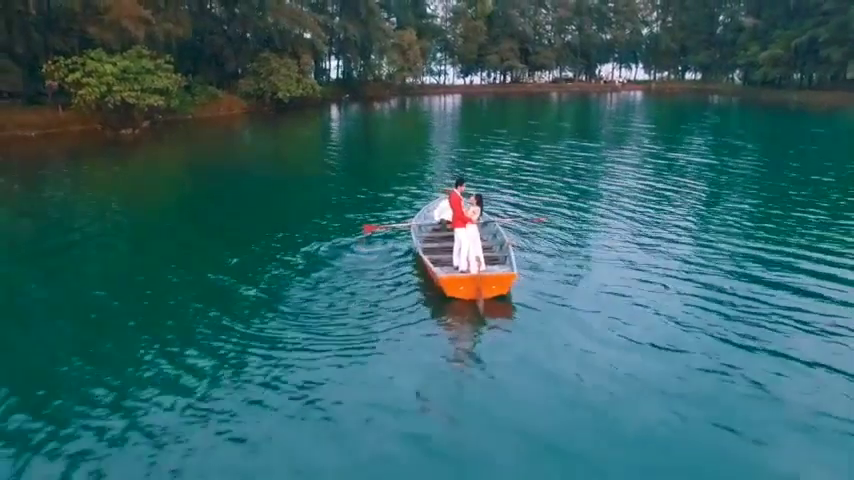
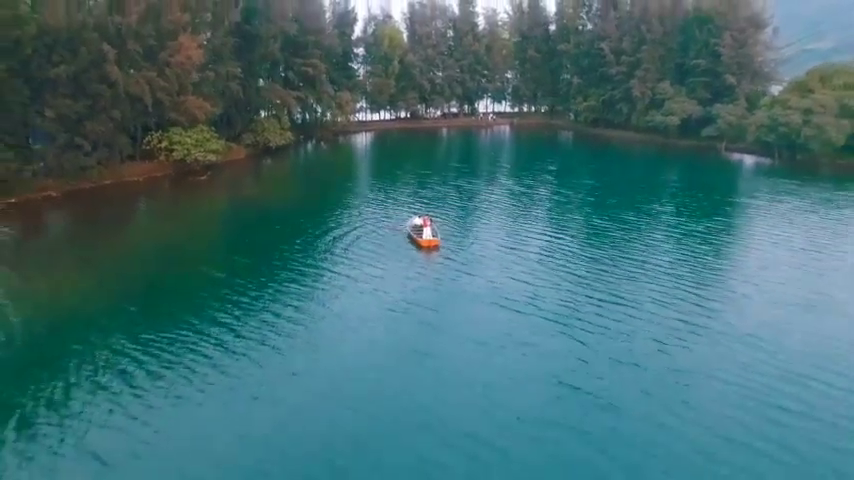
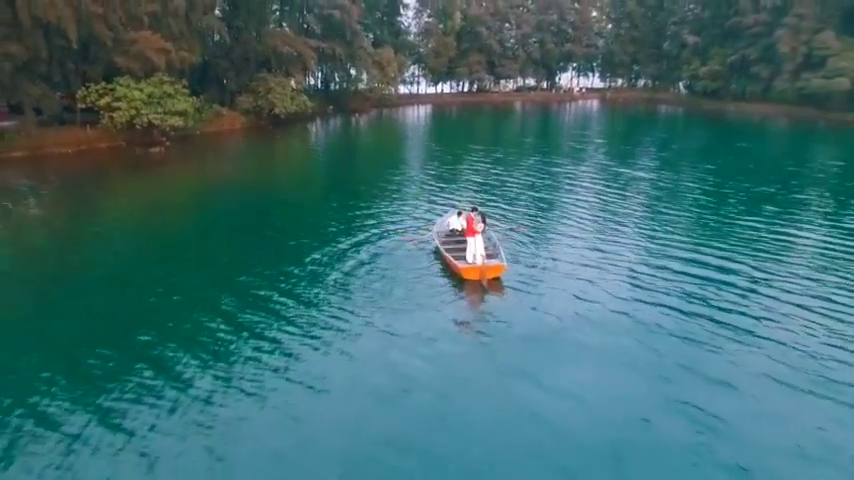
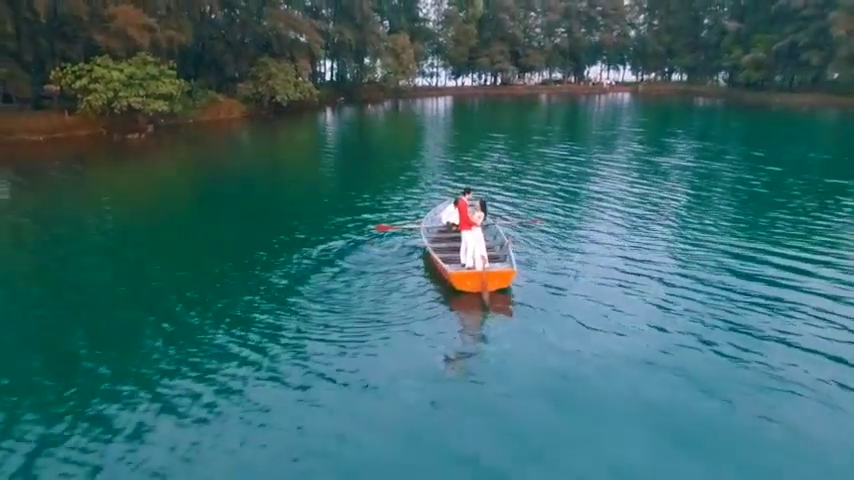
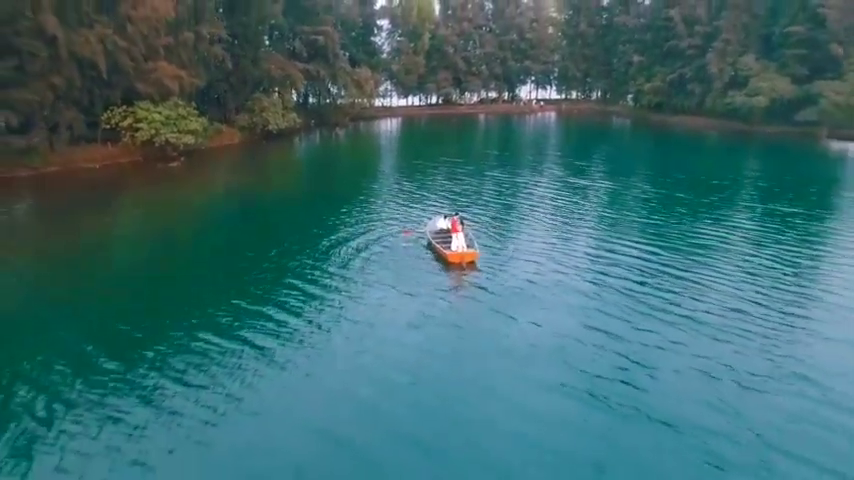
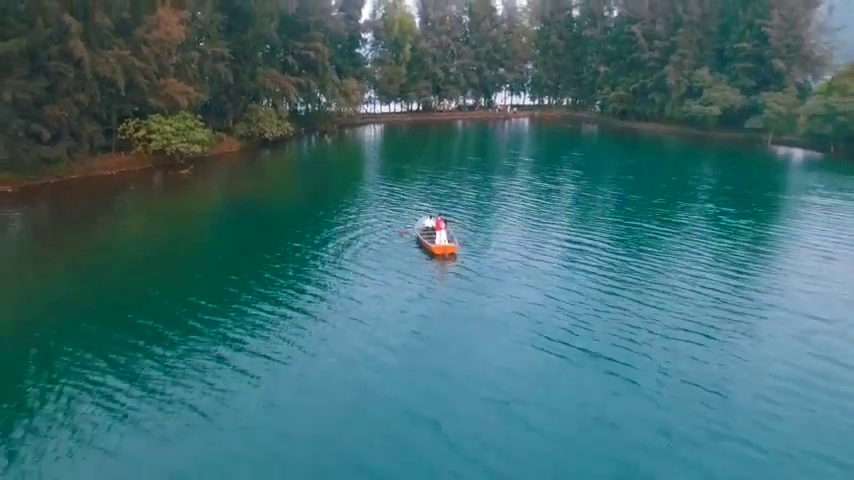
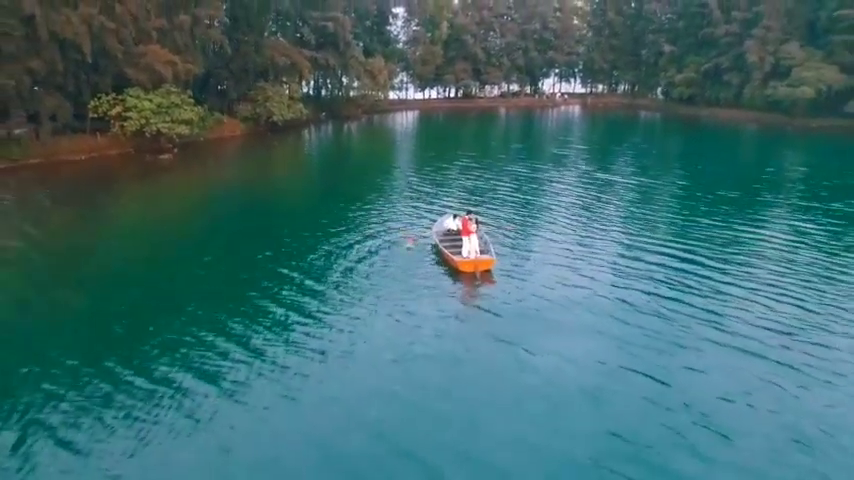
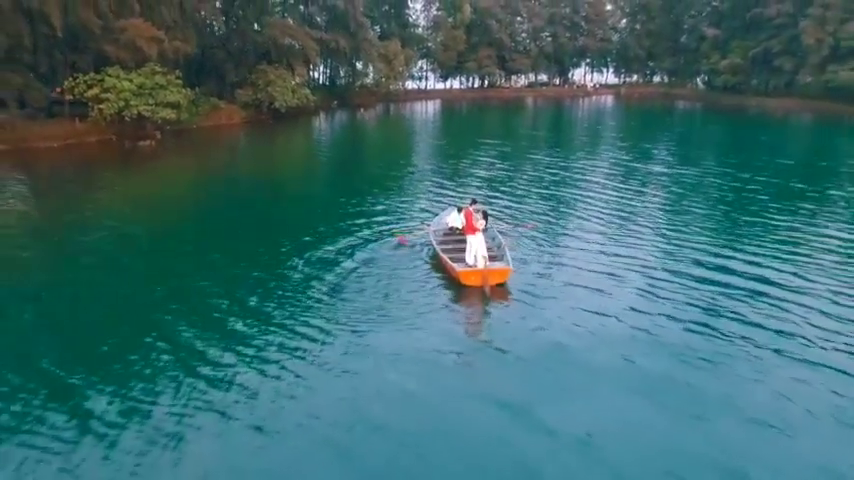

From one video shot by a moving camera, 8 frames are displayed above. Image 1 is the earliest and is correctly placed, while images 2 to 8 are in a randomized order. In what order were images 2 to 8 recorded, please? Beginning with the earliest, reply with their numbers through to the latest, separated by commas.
4, 8, 3, 7, 5, 6, 2
